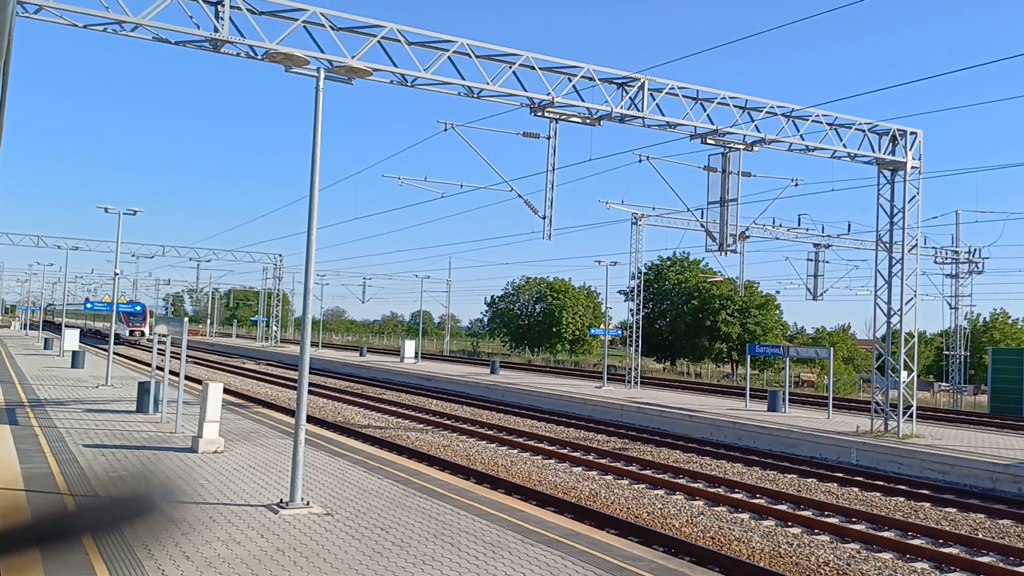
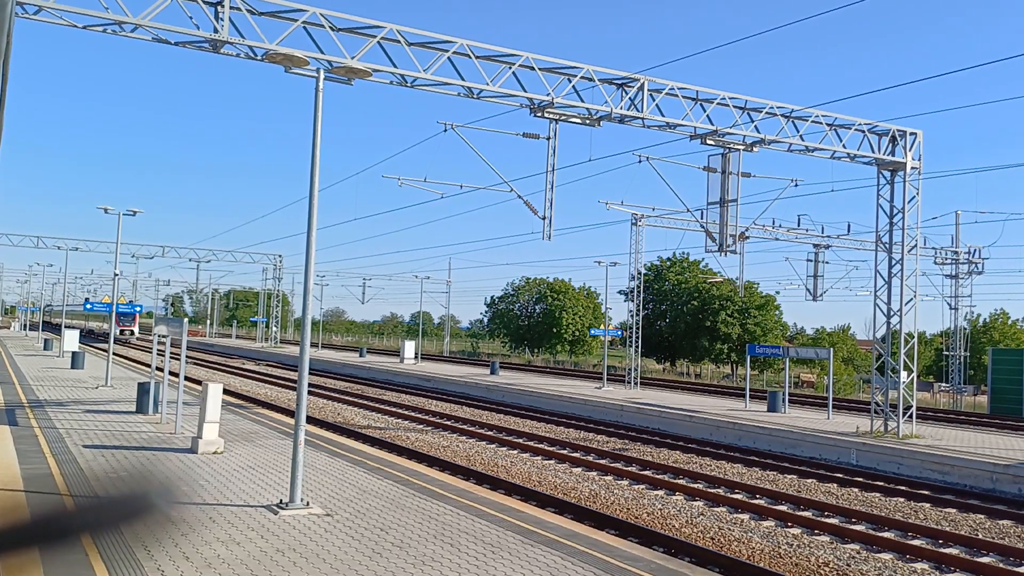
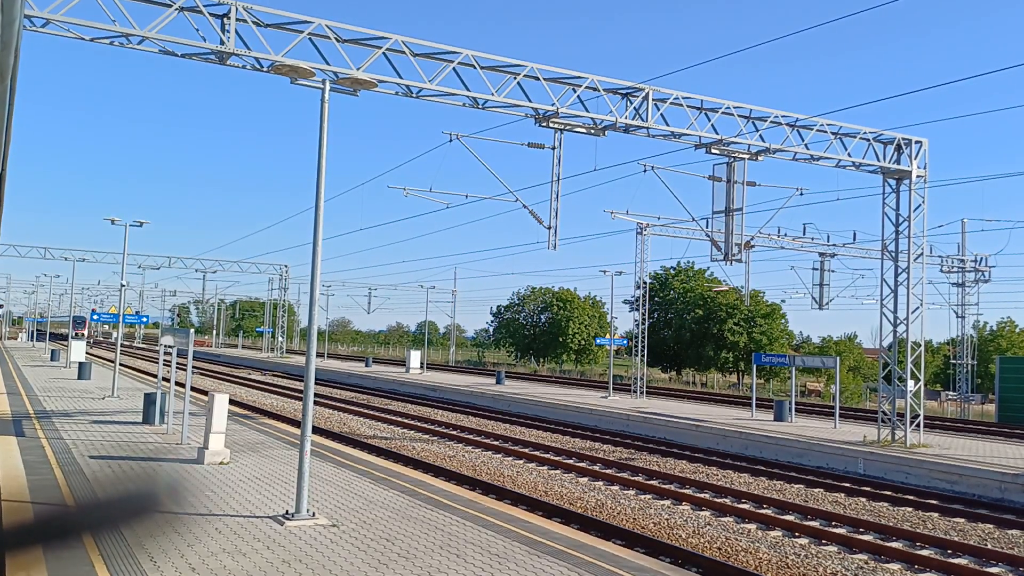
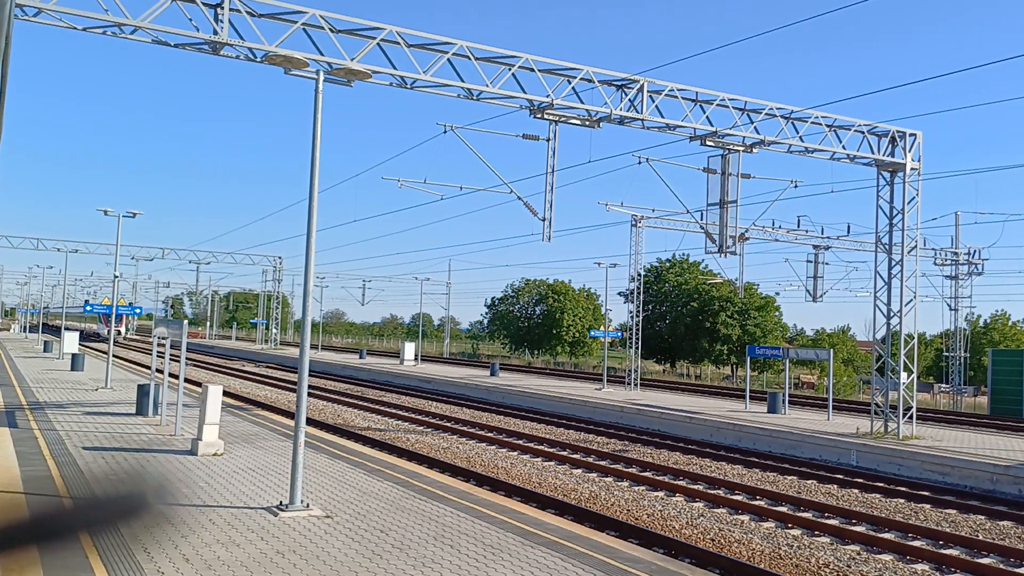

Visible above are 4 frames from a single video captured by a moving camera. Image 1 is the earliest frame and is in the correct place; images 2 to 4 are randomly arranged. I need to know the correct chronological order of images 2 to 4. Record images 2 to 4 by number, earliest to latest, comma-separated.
2, 4, 3
